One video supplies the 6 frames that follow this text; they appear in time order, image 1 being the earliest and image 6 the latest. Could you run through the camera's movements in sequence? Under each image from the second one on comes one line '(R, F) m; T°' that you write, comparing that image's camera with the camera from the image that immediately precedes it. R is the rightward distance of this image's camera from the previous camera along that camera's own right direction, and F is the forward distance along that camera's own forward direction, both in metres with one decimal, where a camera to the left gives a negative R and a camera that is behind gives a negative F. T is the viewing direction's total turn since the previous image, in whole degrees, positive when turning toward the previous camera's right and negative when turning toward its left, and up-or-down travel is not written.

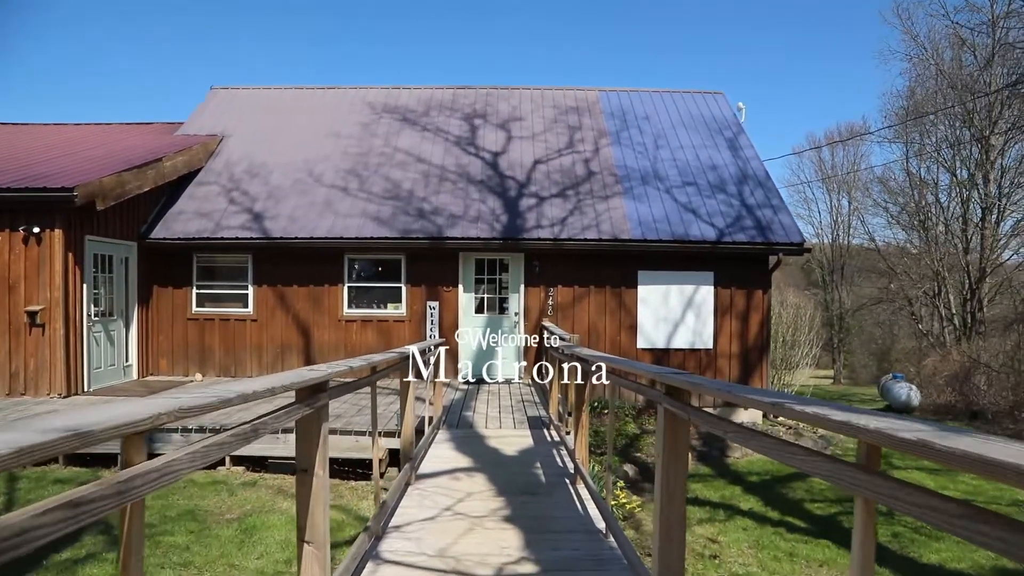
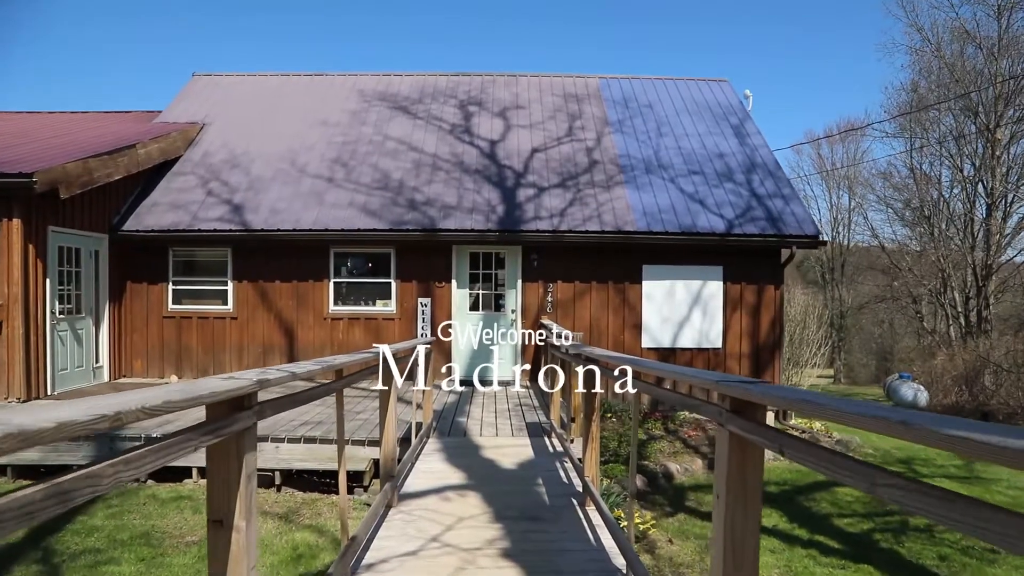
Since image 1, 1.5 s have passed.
(0.0, +0.6) m; 0°
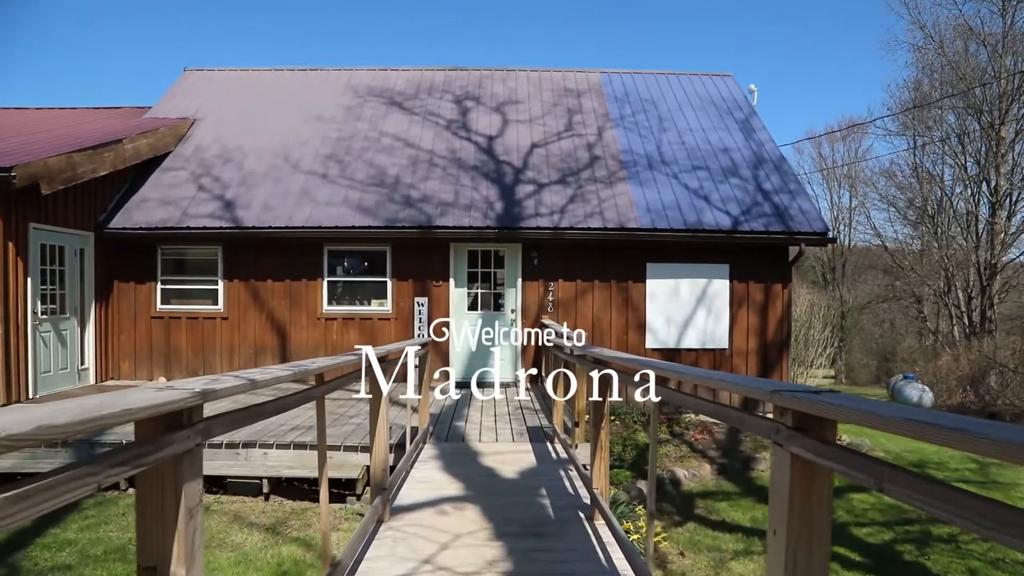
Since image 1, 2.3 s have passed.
(0.0, +0.3) m; 0°
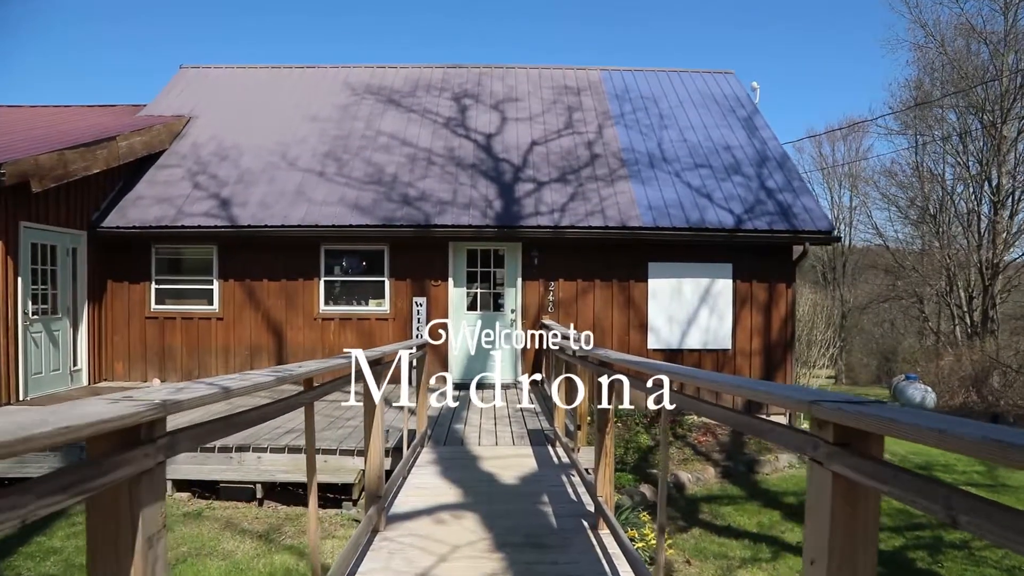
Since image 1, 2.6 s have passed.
(0.0, +0.1) m; 0°
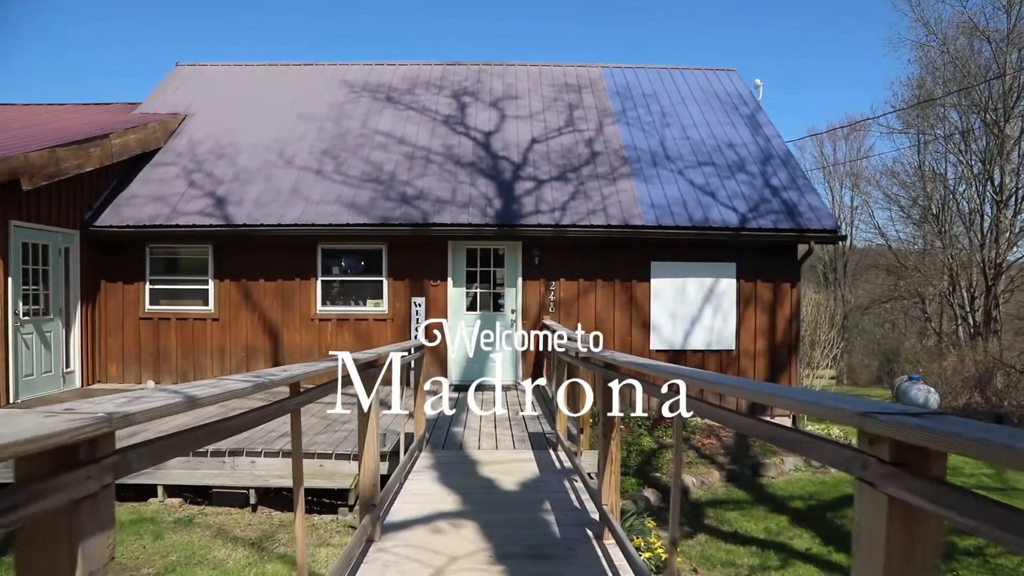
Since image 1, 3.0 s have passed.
(0.0, +0.1) m; 0°
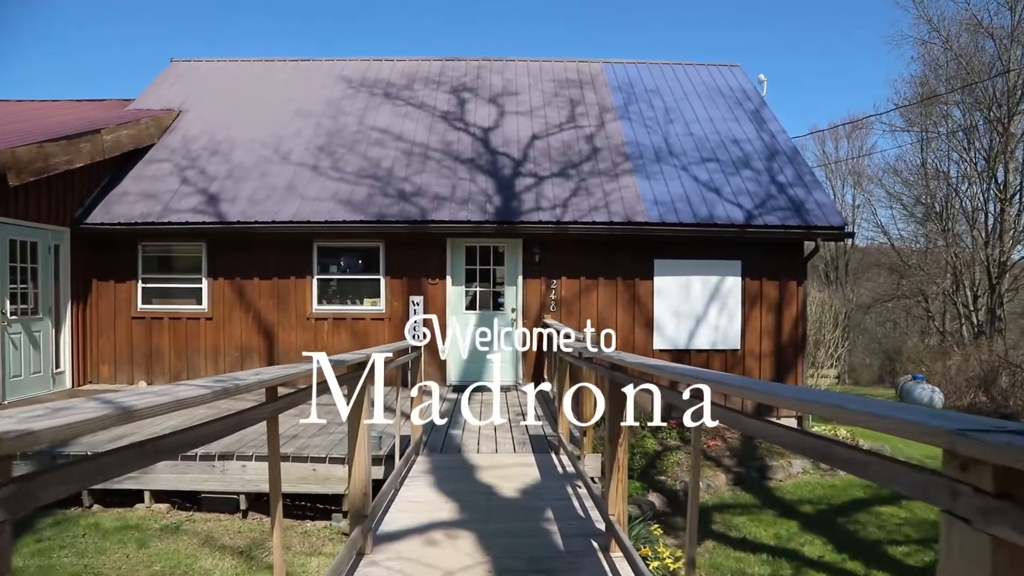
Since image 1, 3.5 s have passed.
(0.0, +0.2) m; 0°
